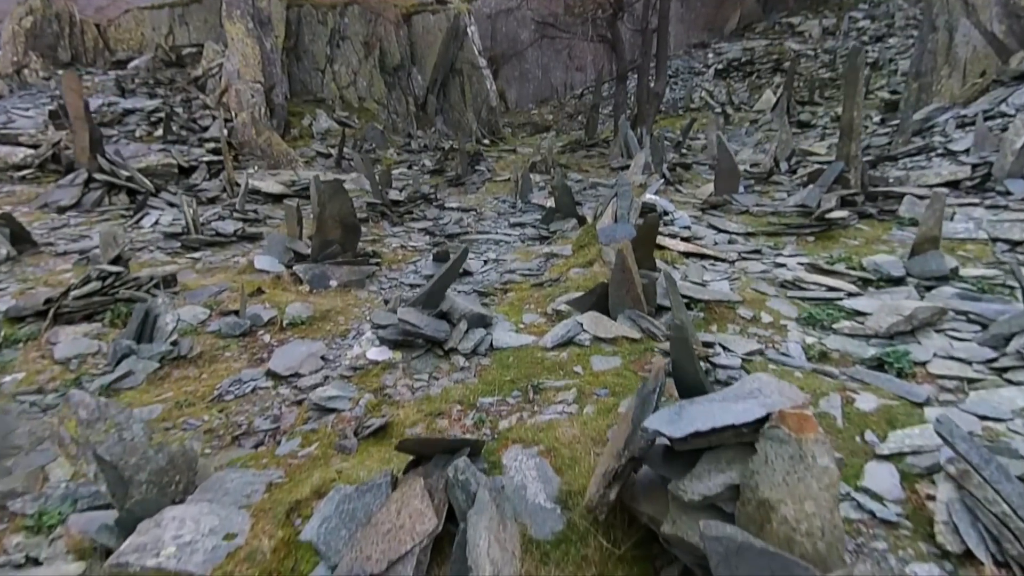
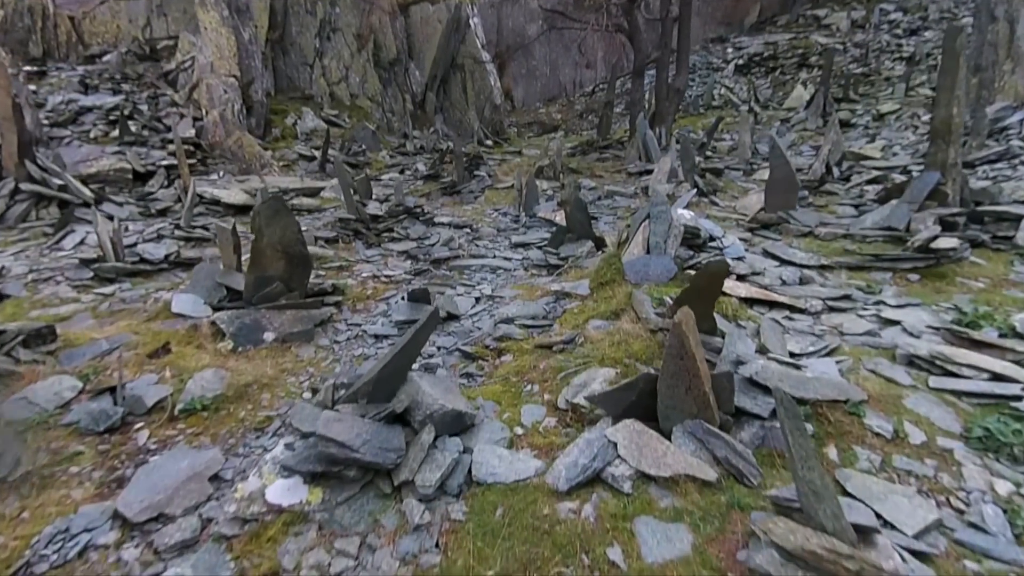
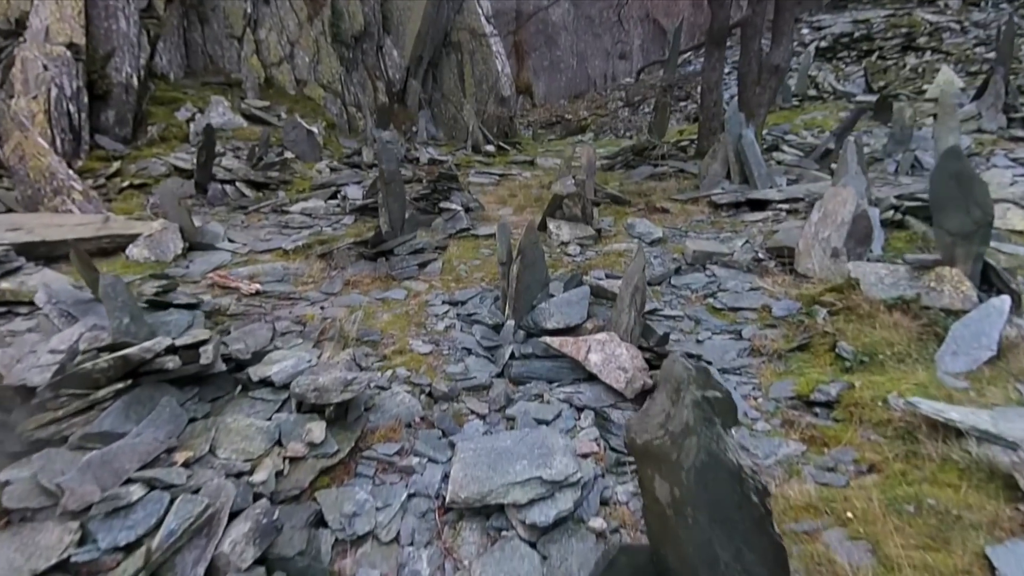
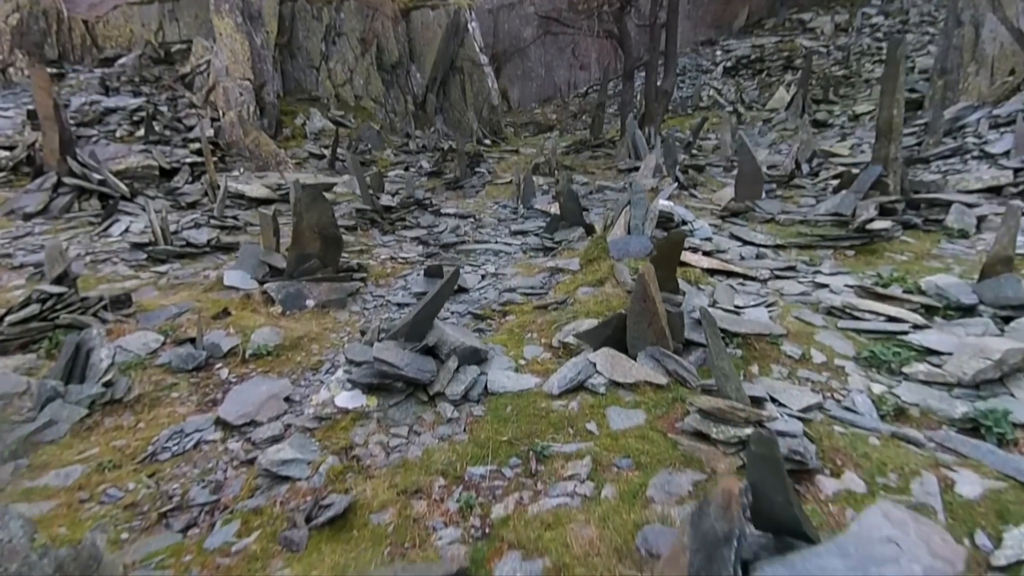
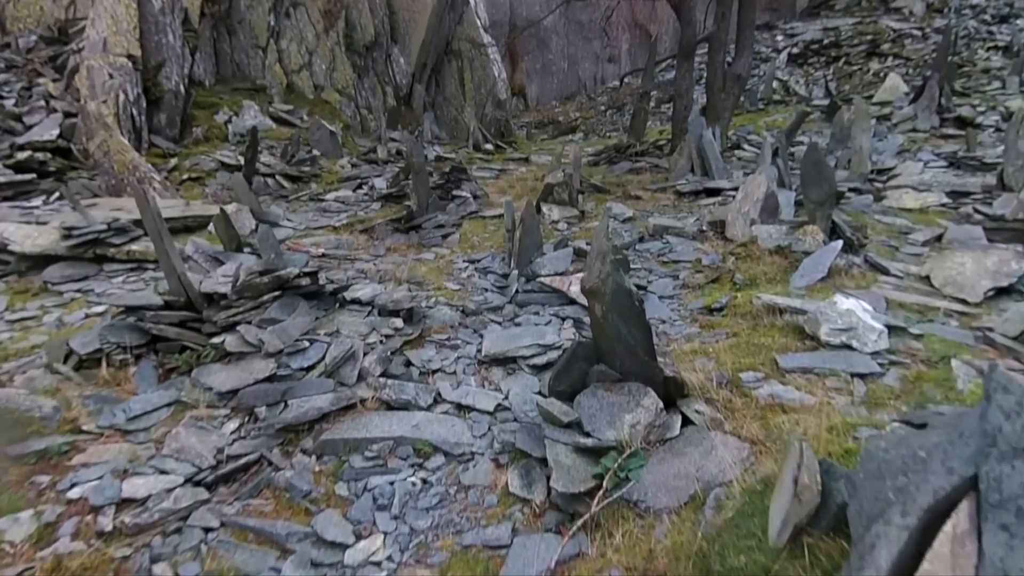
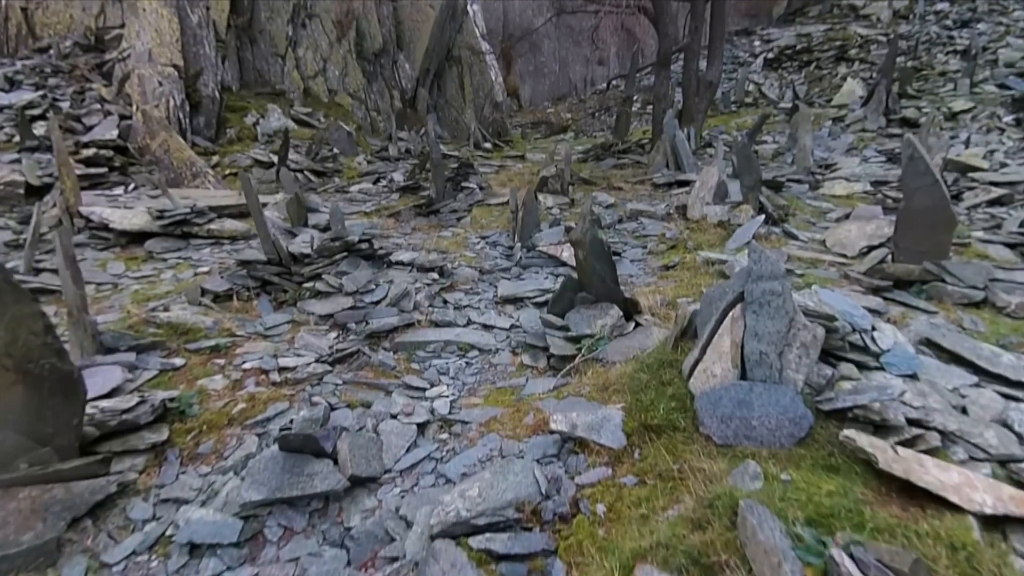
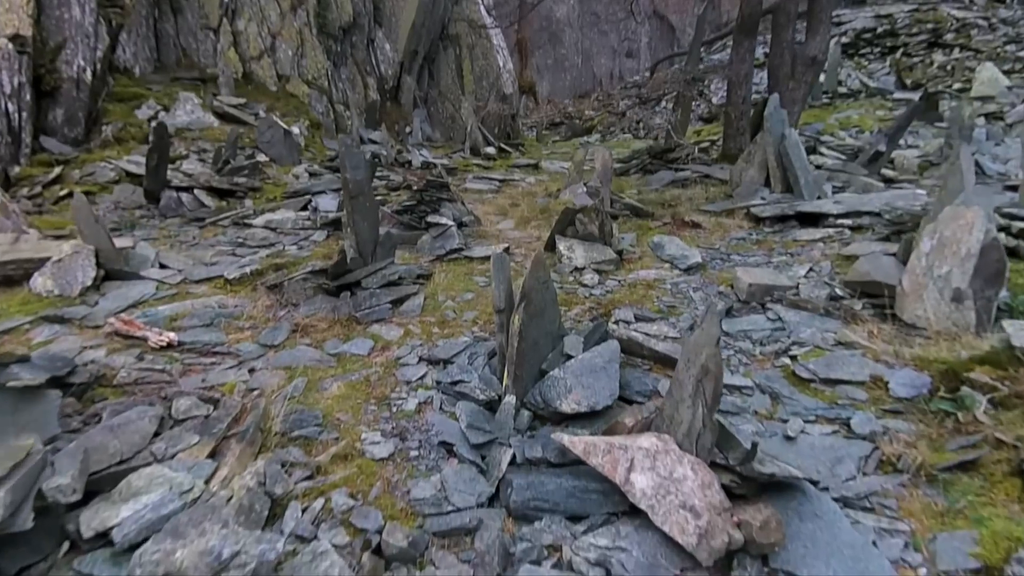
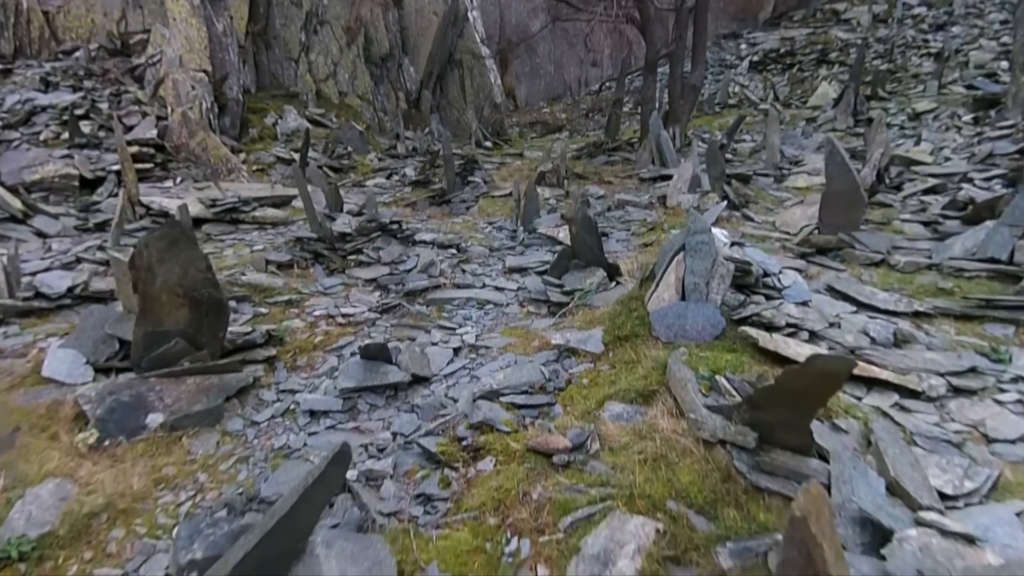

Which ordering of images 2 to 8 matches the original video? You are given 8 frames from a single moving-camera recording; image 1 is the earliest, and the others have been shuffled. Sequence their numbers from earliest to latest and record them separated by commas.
4, 2, 8, 6, 5, 3, 7
